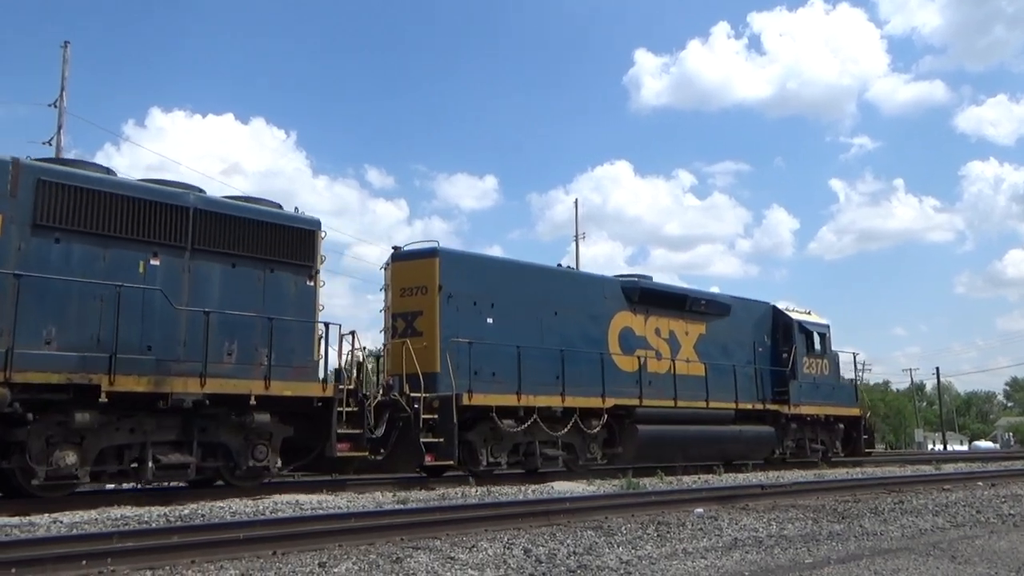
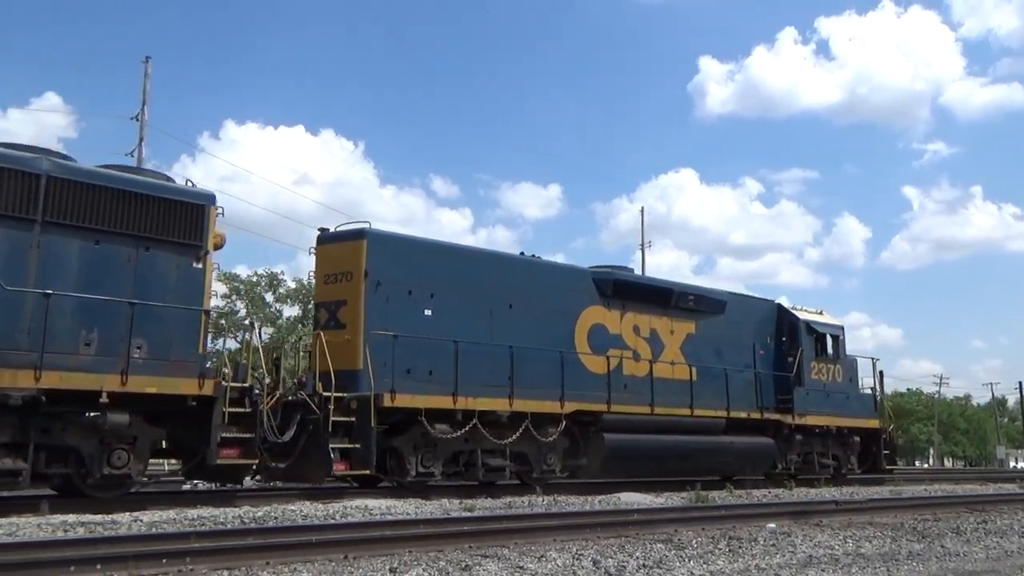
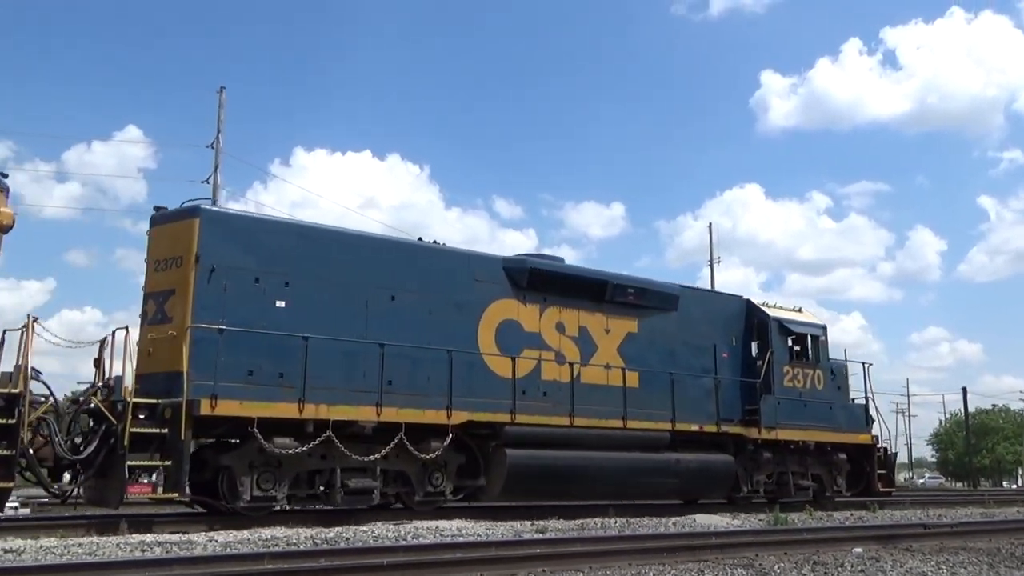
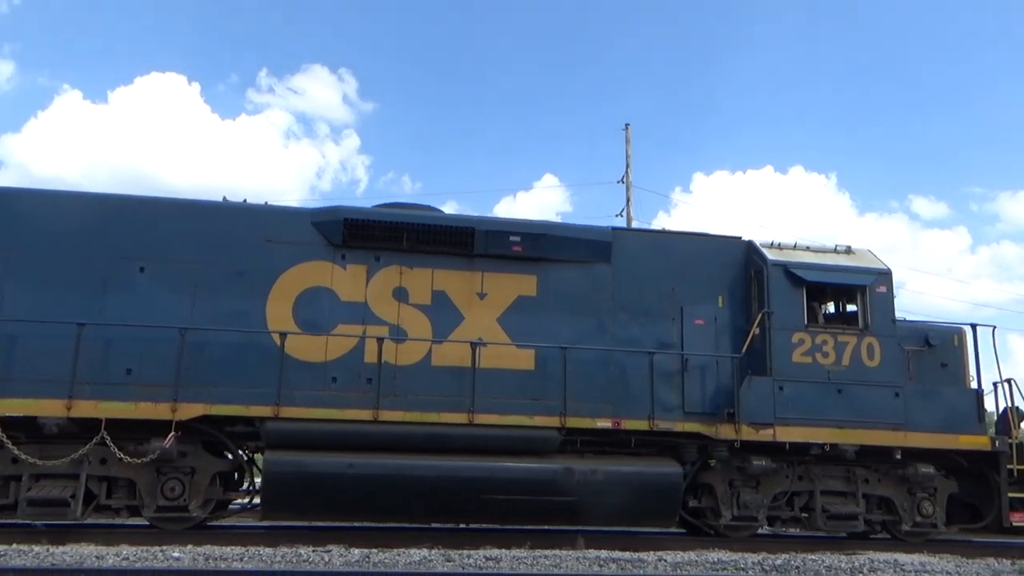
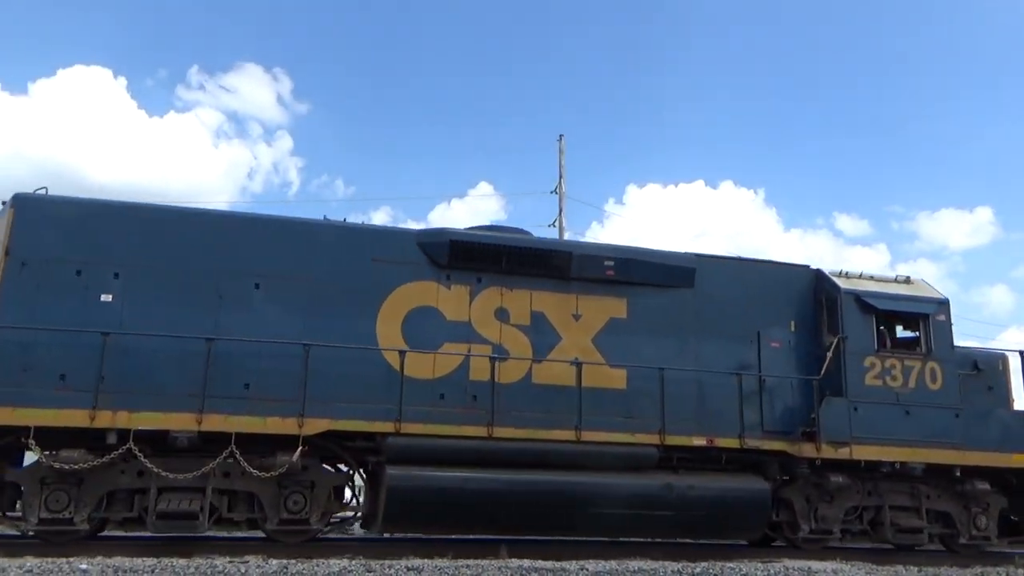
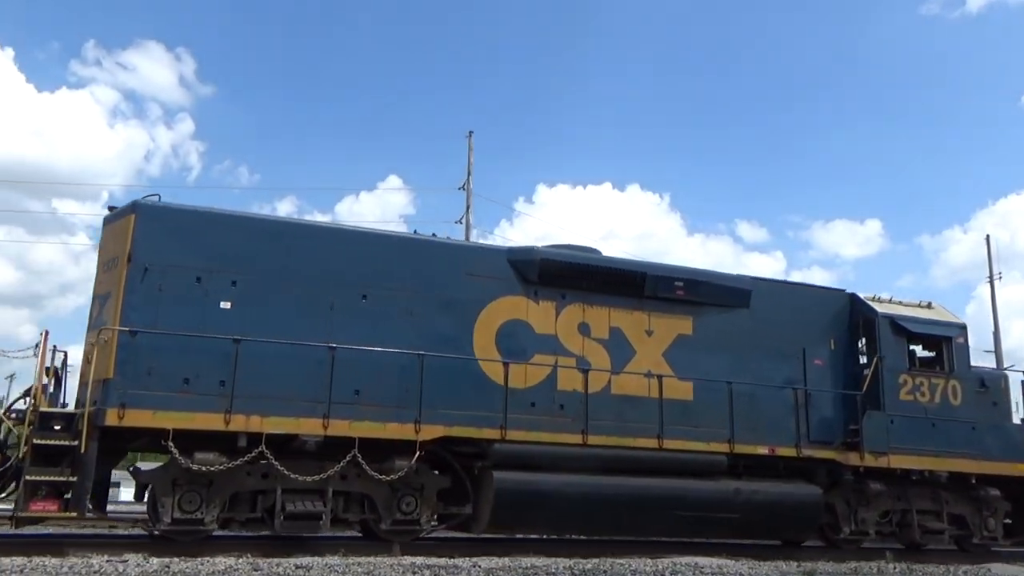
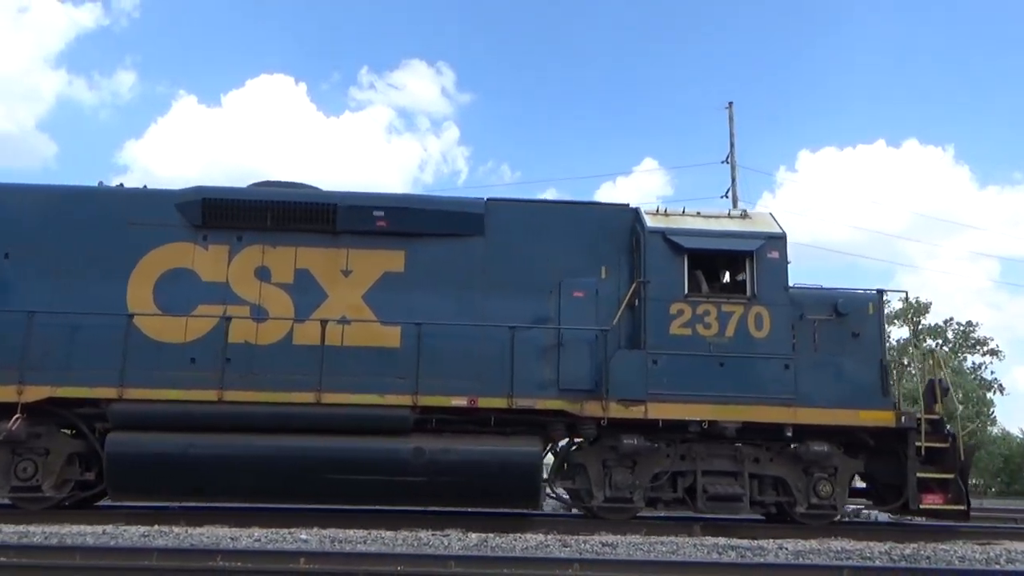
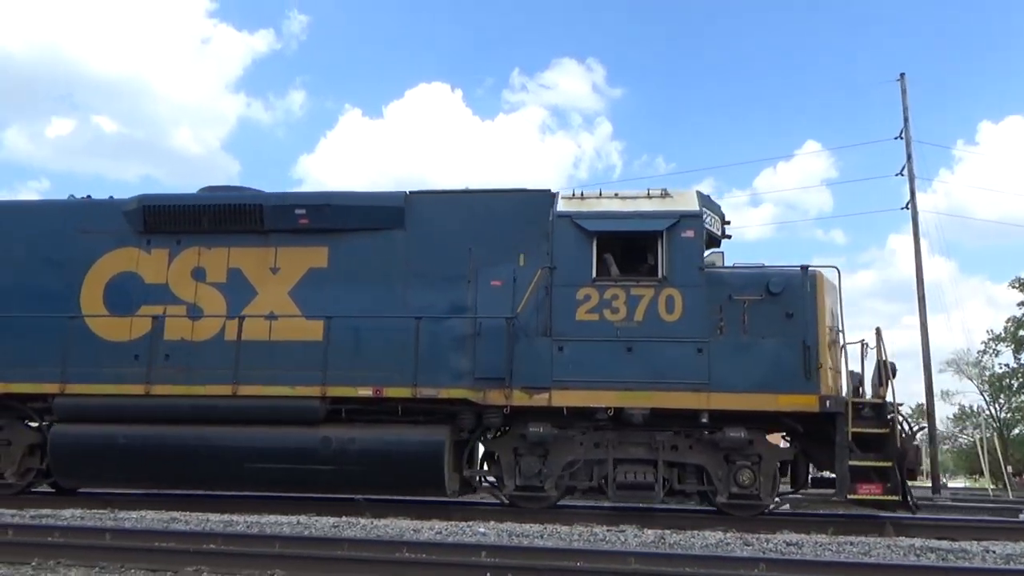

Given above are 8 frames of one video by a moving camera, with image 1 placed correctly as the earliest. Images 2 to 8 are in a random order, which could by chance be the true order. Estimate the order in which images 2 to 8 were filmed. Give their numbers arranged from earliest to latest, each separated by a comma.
2, 3, 6, 5, 4, 7, 8
